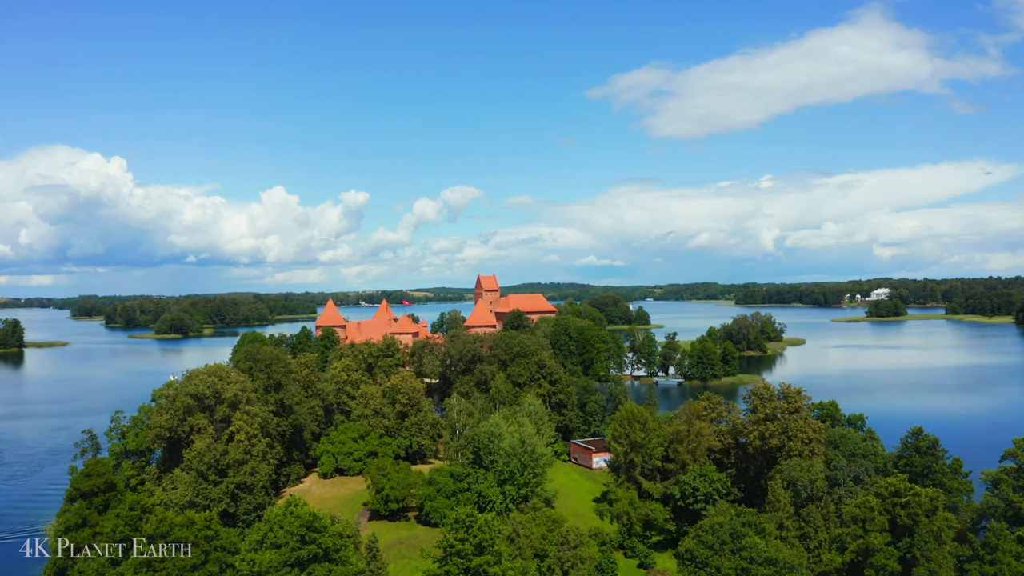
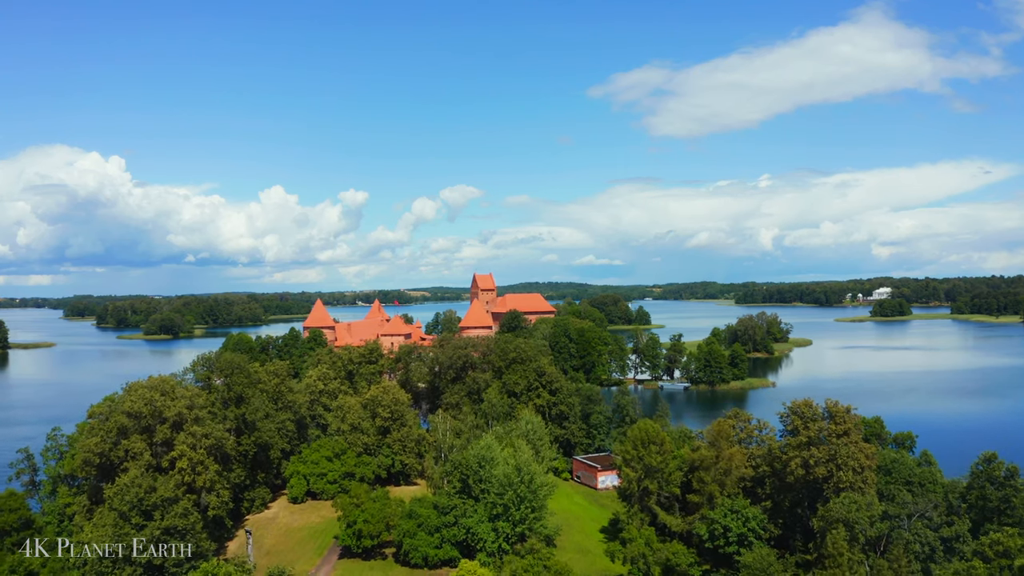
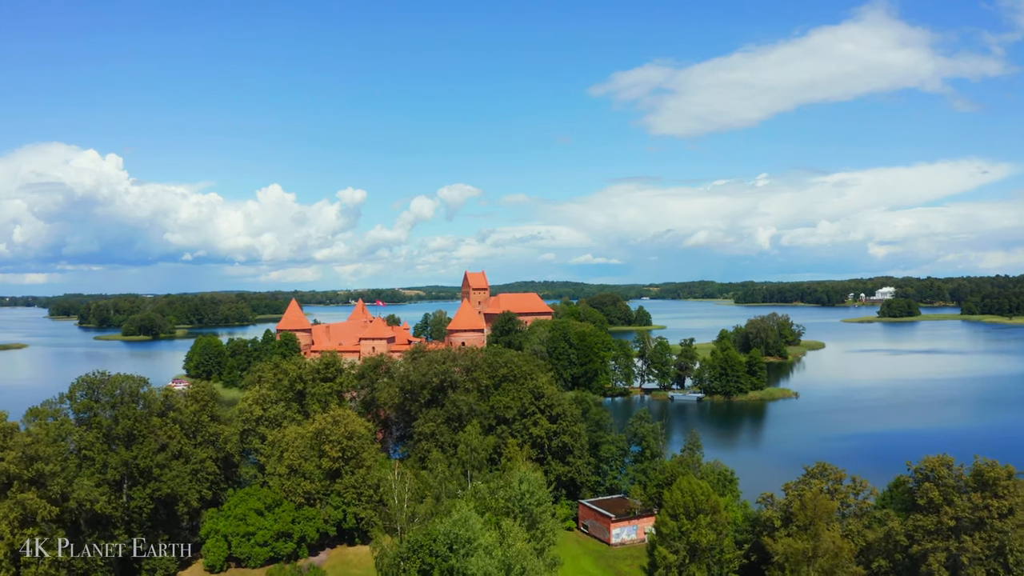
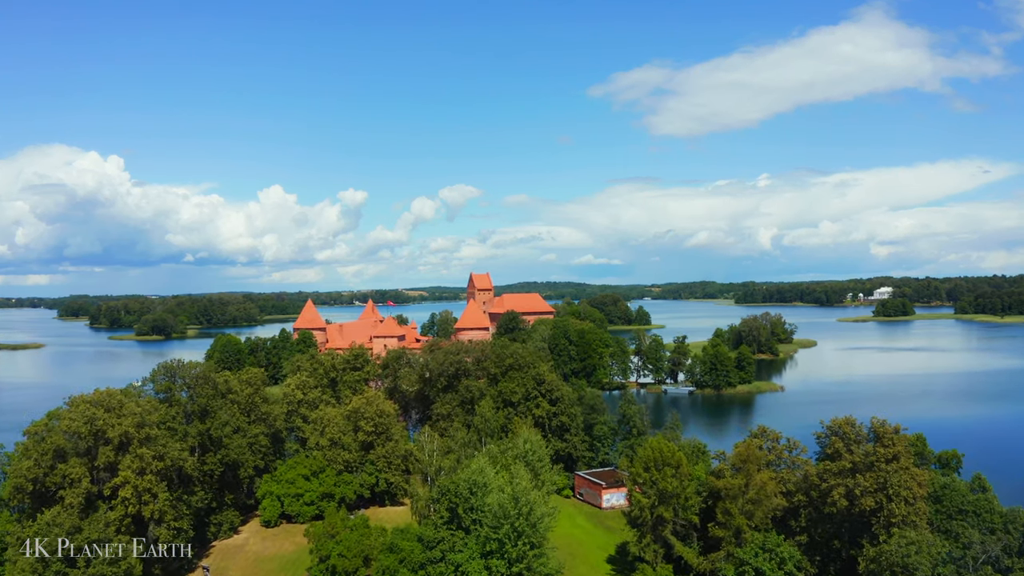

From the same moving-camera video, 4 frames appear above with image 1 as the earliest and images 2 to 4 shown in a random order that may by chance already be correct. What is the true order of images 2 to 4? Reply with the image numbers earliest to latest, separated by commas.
2, 4, 3
